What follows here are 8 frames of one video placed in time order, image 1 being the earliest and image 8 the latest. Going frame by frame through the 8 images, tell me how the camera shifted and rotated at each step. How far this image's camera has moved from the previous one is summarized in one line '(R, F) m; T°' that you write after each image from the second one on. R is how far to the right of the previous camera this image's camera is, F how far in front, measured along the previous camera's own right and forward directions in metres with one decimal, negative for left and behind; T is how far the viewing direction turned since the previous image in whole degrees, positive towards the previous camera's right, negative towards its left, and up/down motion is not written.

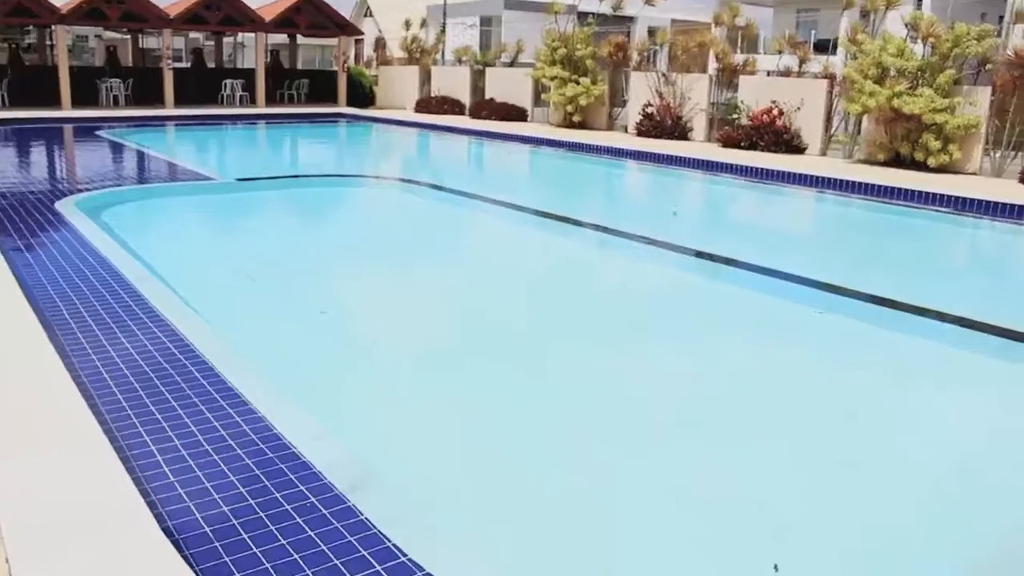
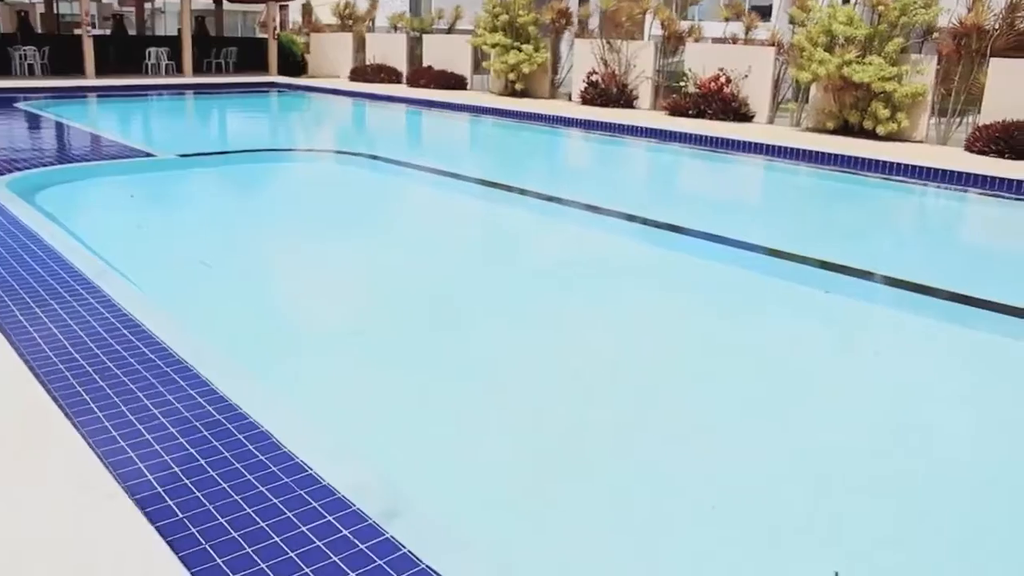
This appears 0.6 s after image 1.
(-0.2, +0.2) m; +4°
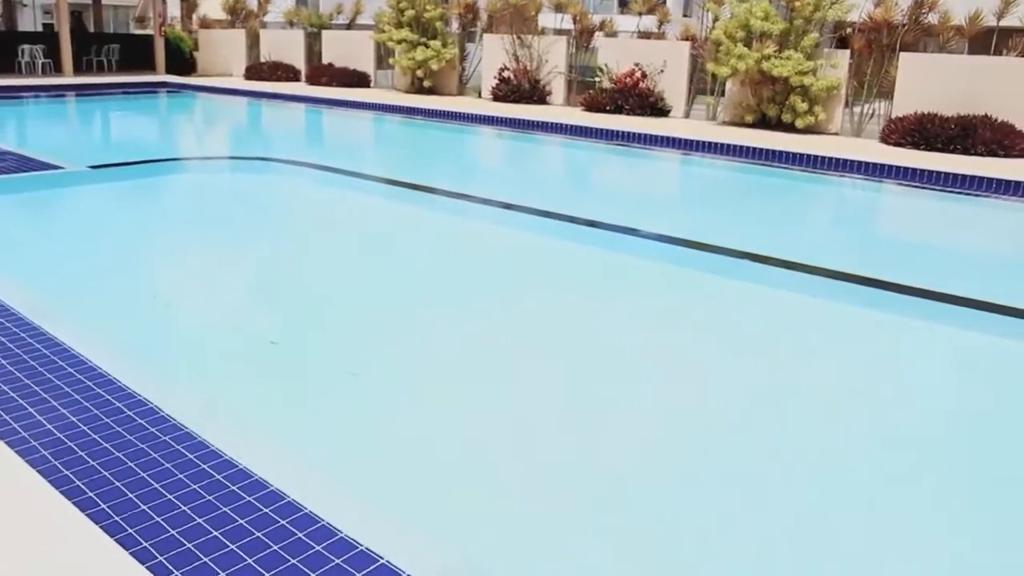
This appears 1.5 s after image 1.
(-0.3, +0.2) m; +7°
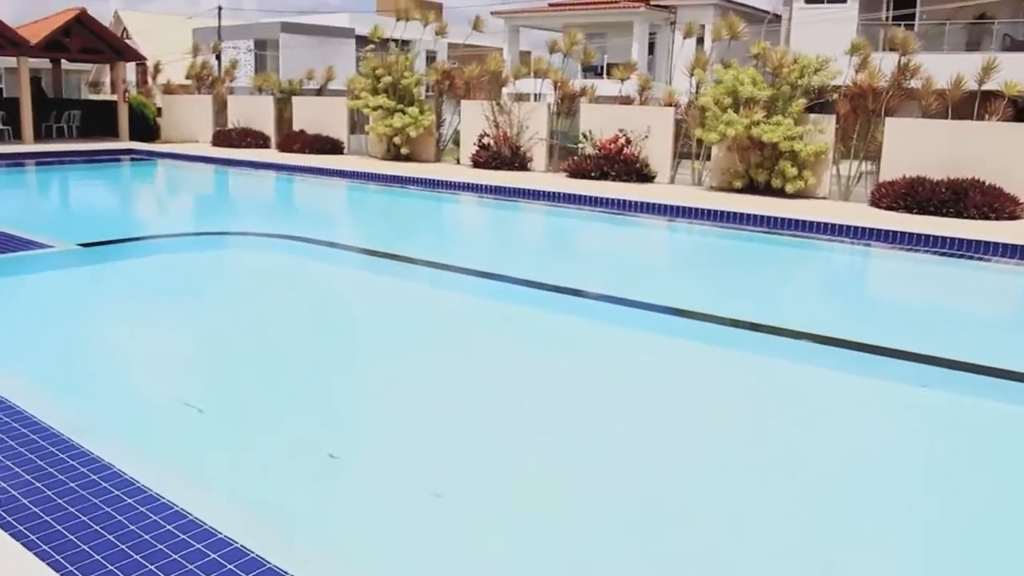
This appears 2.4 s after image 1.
(-0.3, +0.2) m; +3°
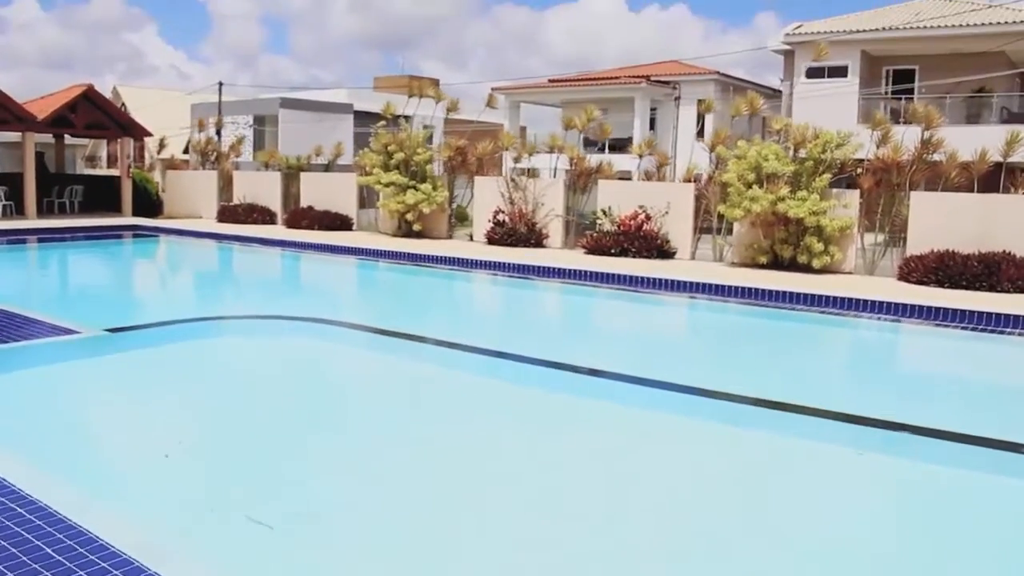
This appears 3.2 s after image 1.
(-0.3, +0.2) m; +1°
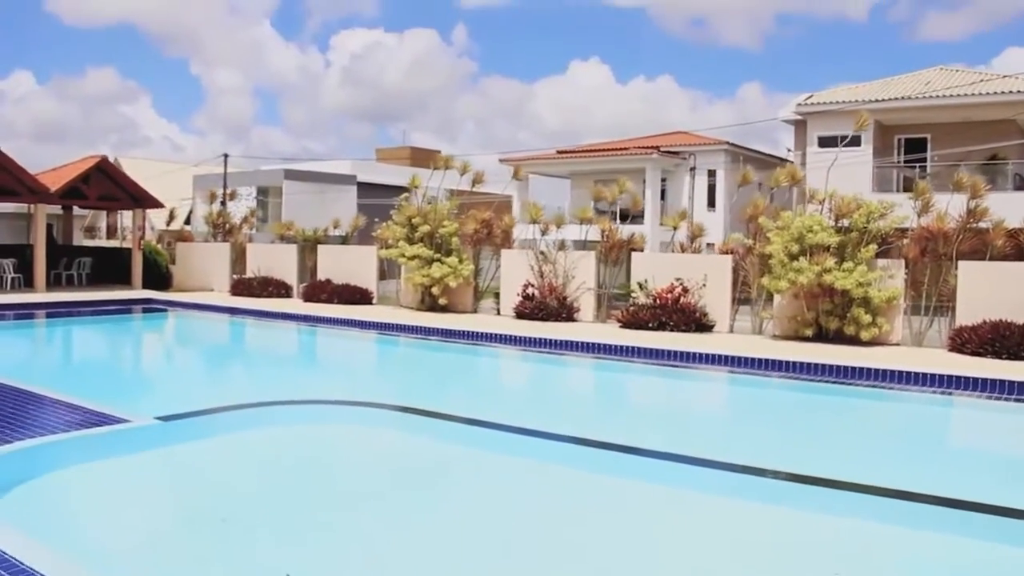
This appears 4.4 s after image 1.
(-0.4, +0.2) m; +1°
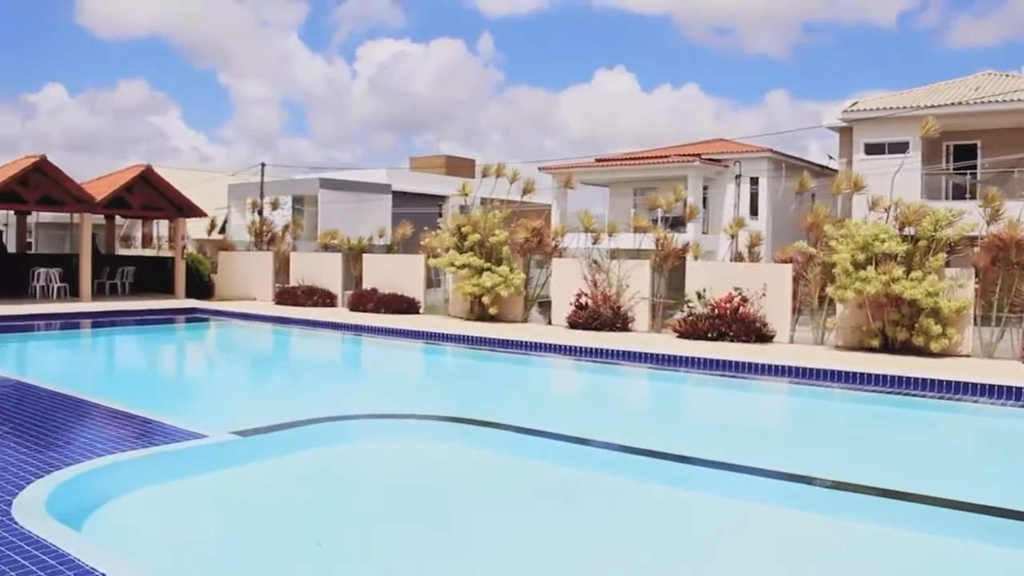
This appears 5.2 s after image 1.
(-0.3, +0.1) m; -1°
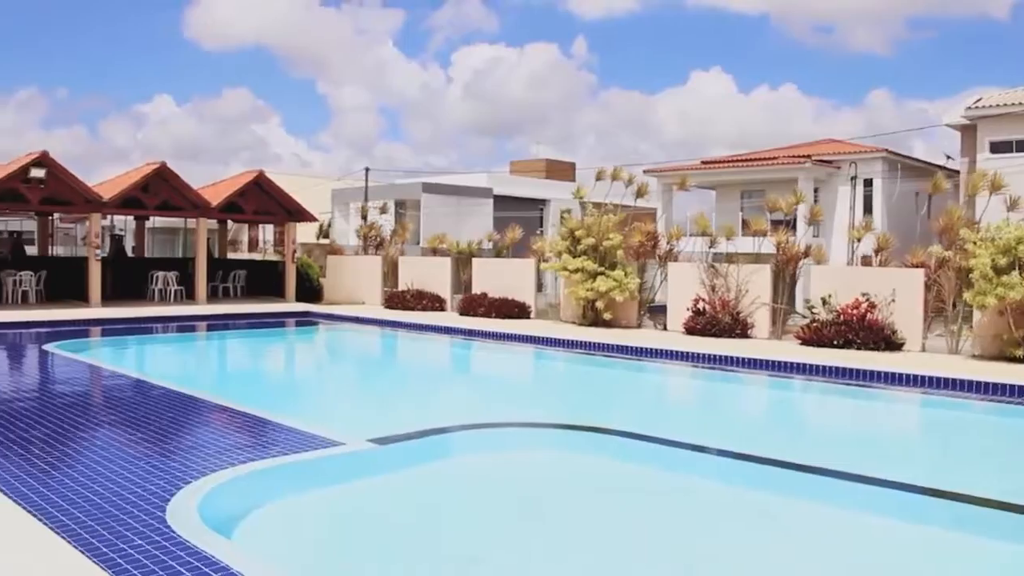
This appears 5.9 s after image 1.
(-0.2, +0.1) m; -5°
